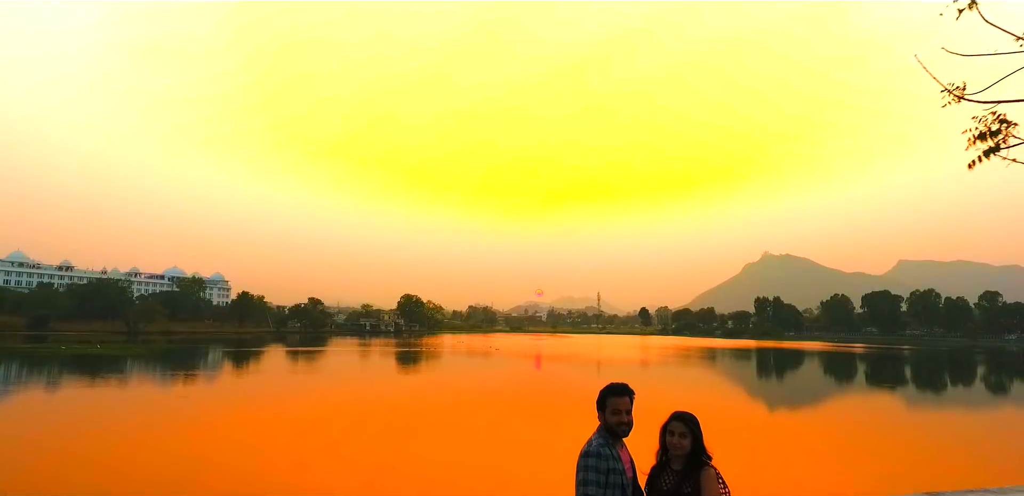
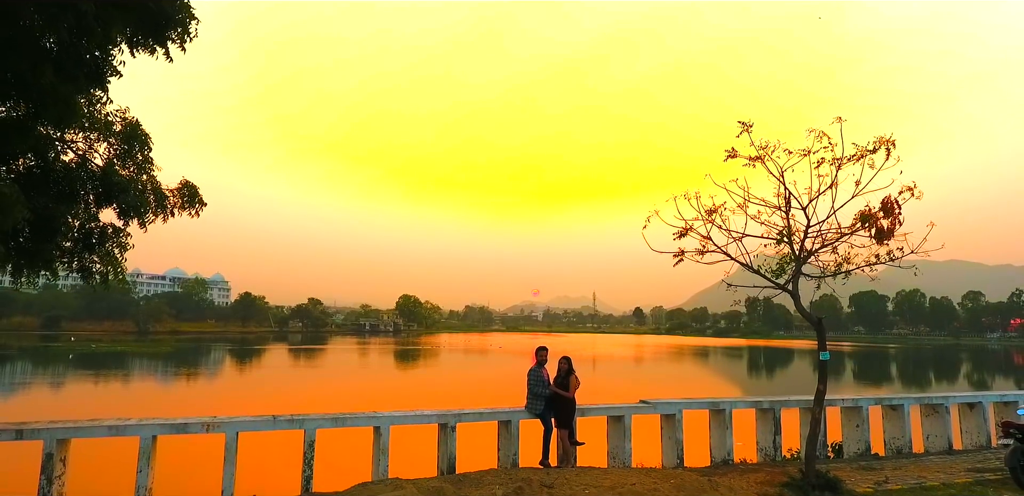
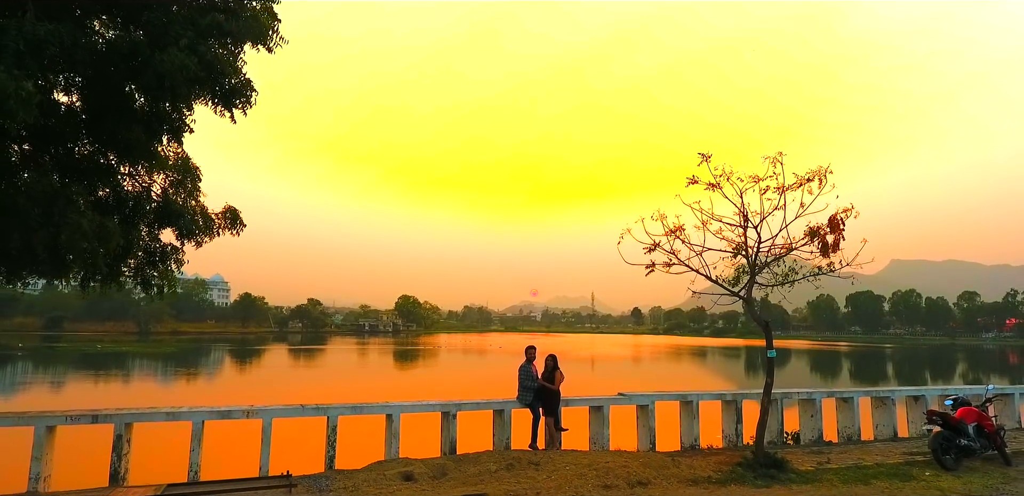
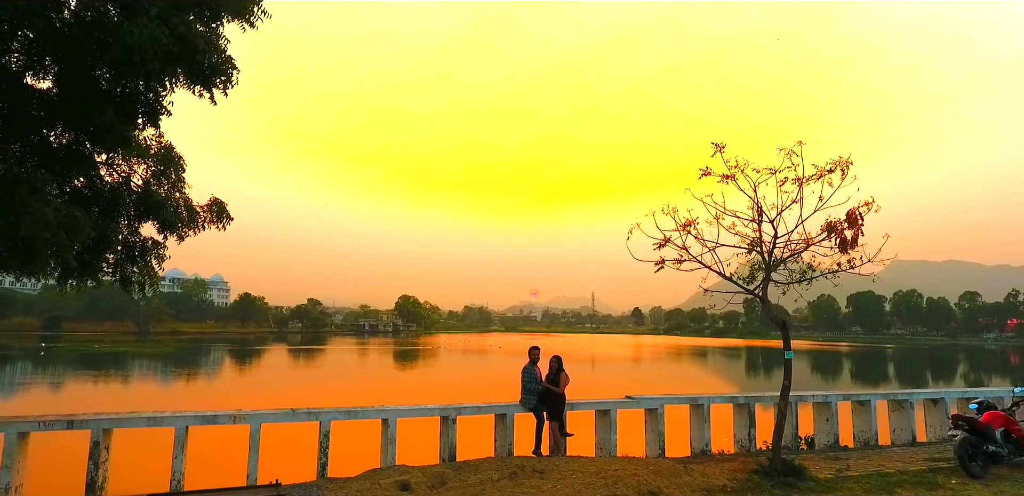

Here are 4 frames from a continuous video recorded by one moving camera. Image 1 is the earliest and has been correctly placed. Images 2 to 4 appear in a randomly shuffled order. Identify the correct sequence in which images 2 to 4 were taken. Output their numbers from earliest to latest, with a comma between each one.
2, 4, 3
